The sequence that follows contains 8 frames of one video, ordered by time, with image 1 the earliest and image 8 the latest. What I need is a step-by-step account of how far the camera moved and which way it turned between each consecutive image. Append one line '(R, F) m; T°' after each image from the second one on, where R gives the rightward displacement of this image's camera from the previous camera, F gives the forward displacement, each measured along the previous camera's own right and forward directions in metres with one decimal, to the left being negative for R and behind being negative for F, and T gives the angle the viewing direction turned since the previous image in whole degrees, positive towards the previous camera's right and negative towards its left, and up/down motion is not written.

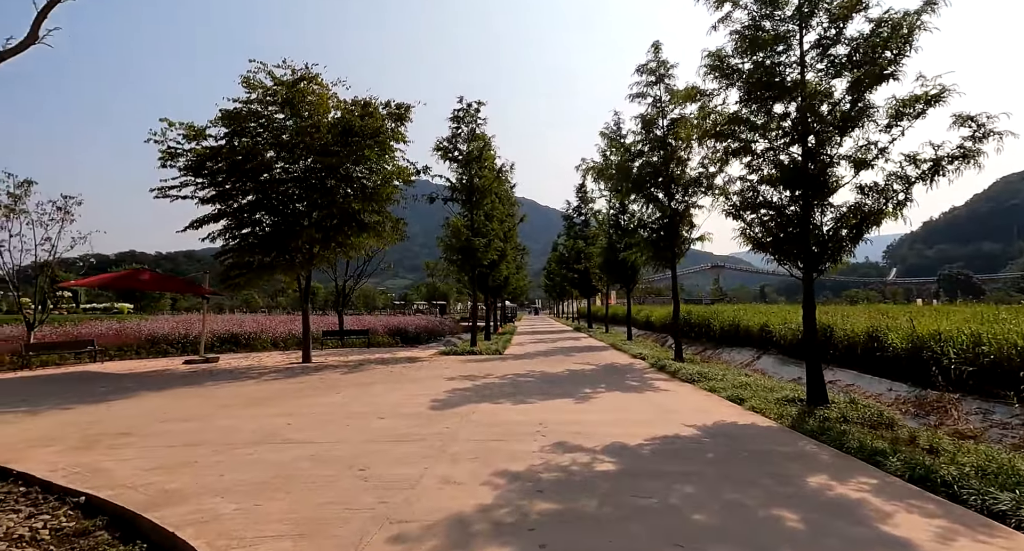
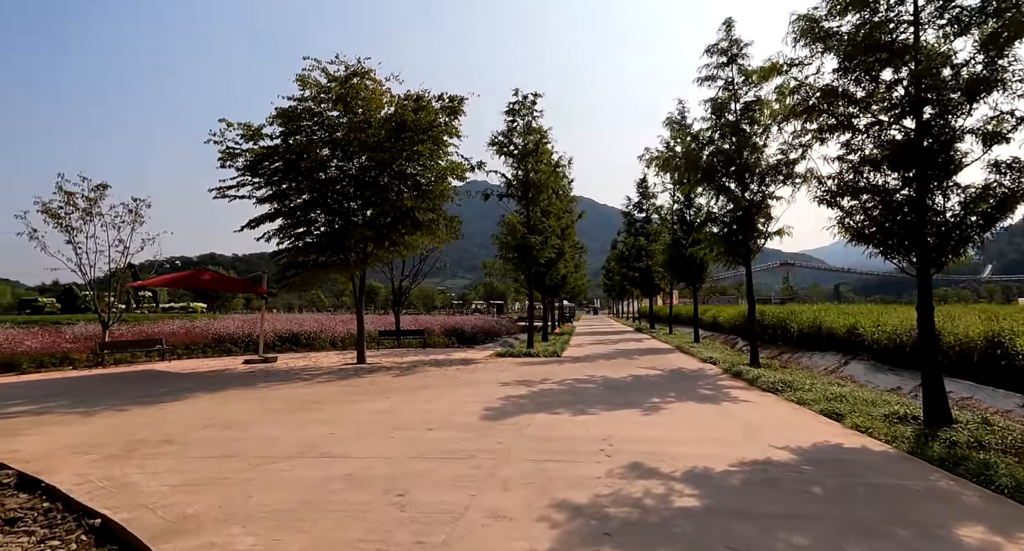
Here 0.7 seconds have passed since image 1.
(0.0, +0.7) m; -6°
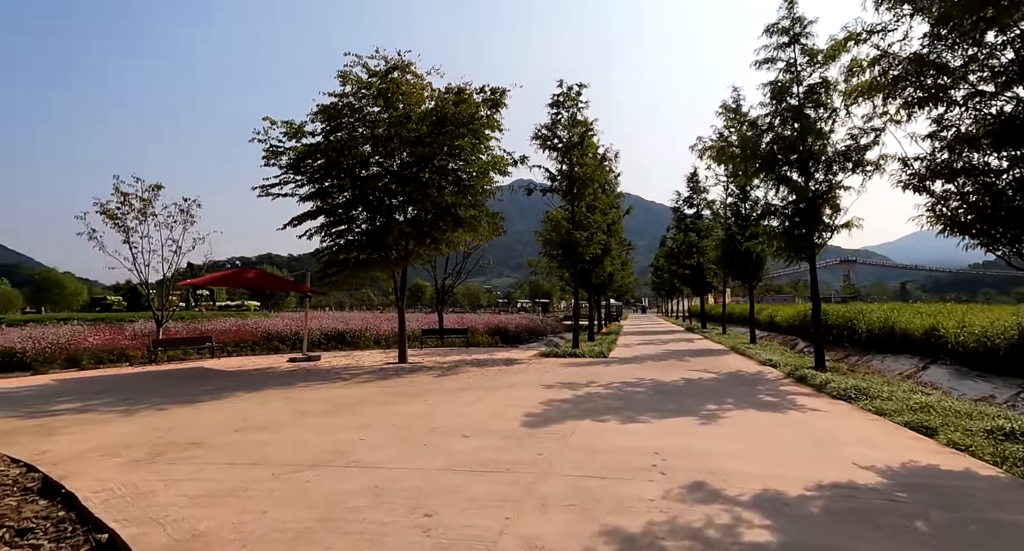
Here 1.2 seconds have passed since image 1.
(0.0, +0.5) m; -5°
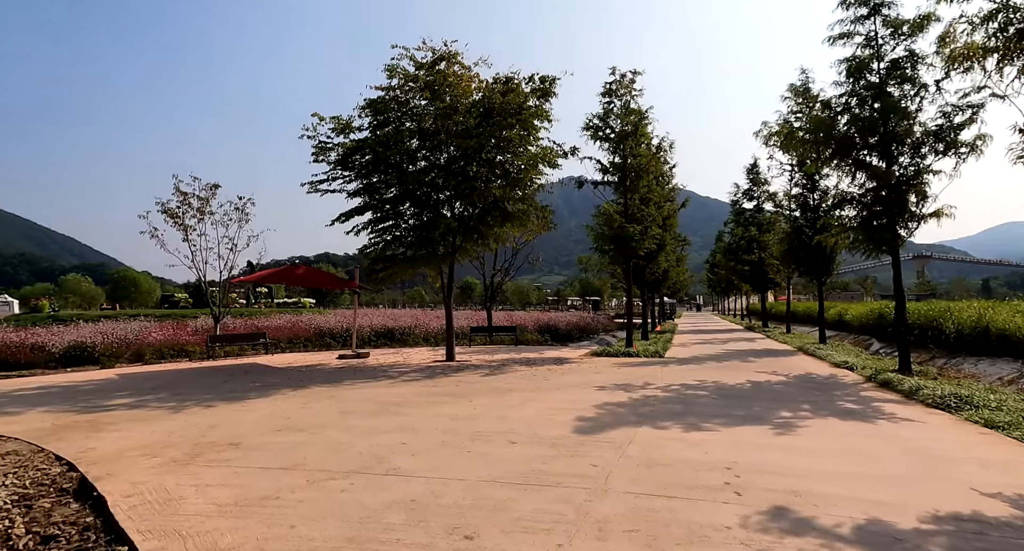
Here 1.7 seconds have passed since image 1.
(0.0, +0.5) m; -5°
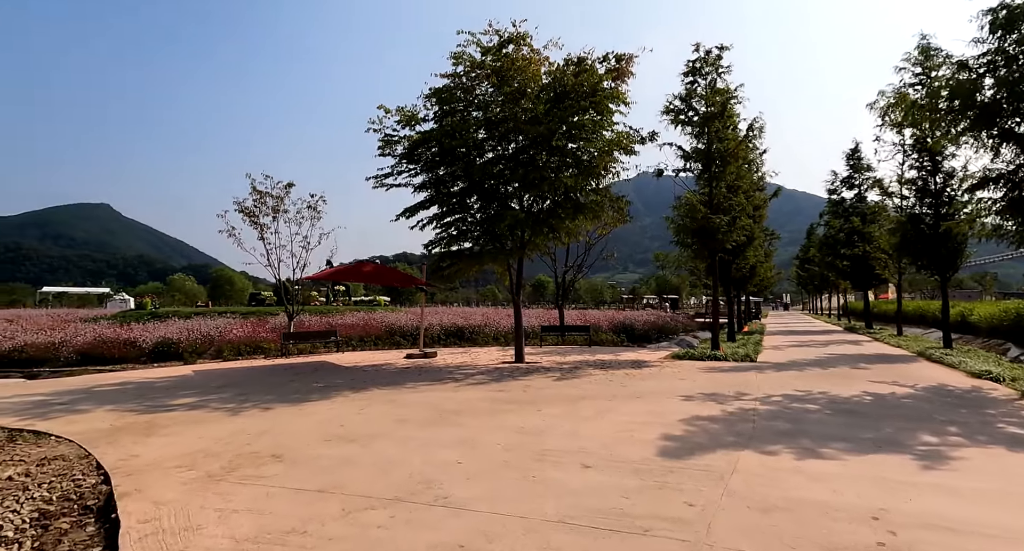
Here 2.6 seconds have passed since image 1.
(0.0, +0.9) m; -7°
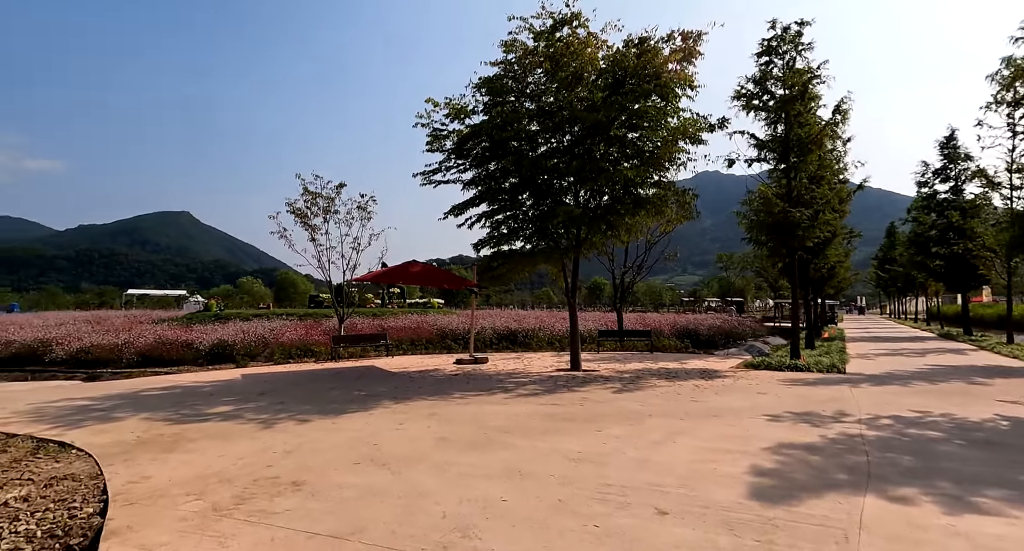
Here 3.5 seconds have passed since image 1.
(0.0, +0.9) m; -5°
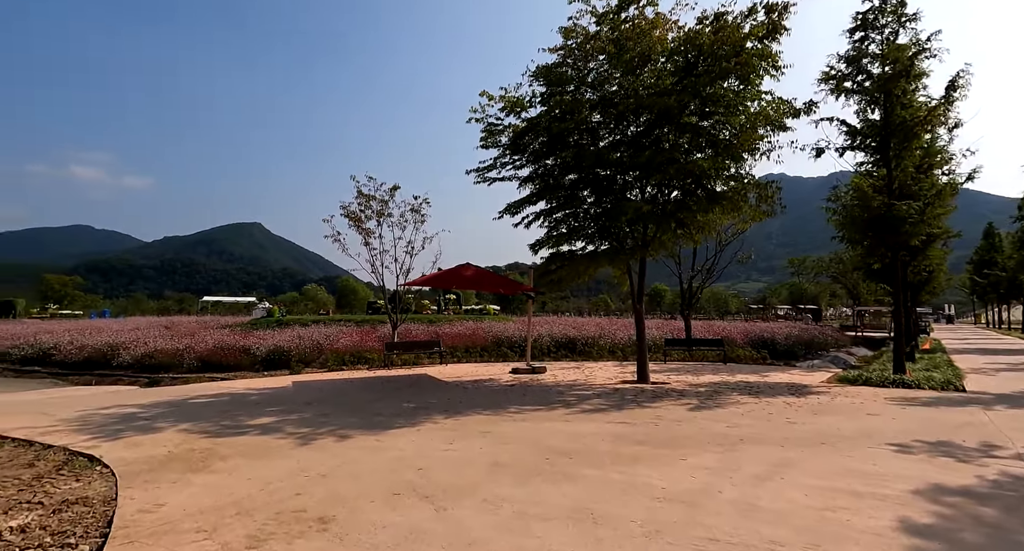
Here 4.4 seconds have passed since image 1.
(-0.1, +0.9) m; -5°
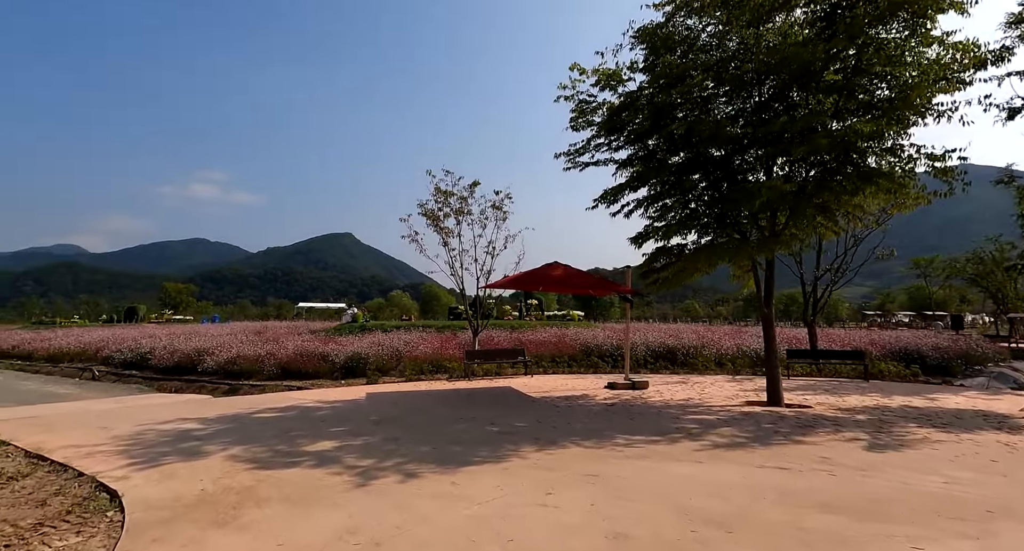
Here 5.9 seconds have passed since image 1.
(-0.3, +1.7) m; -8°
